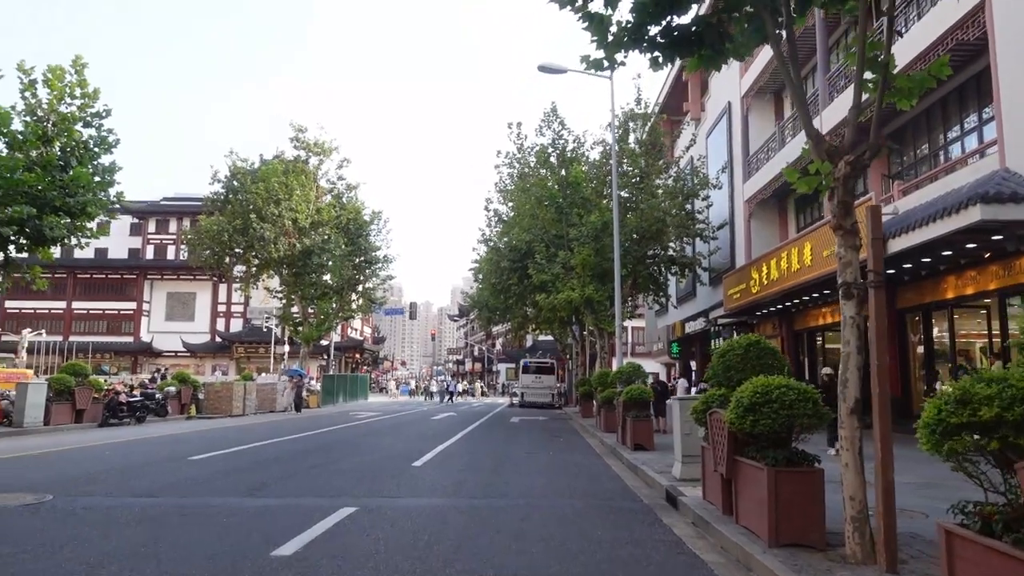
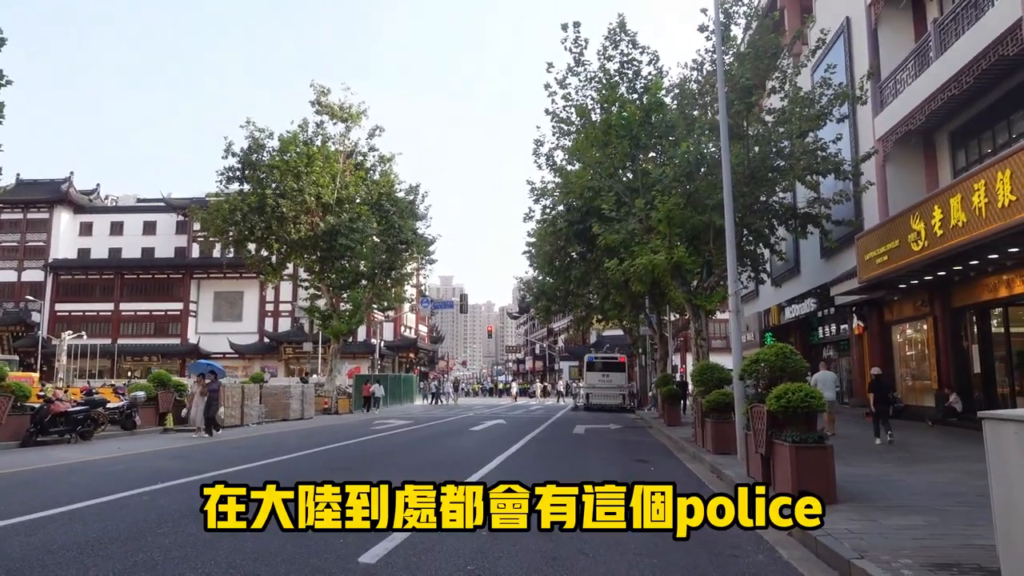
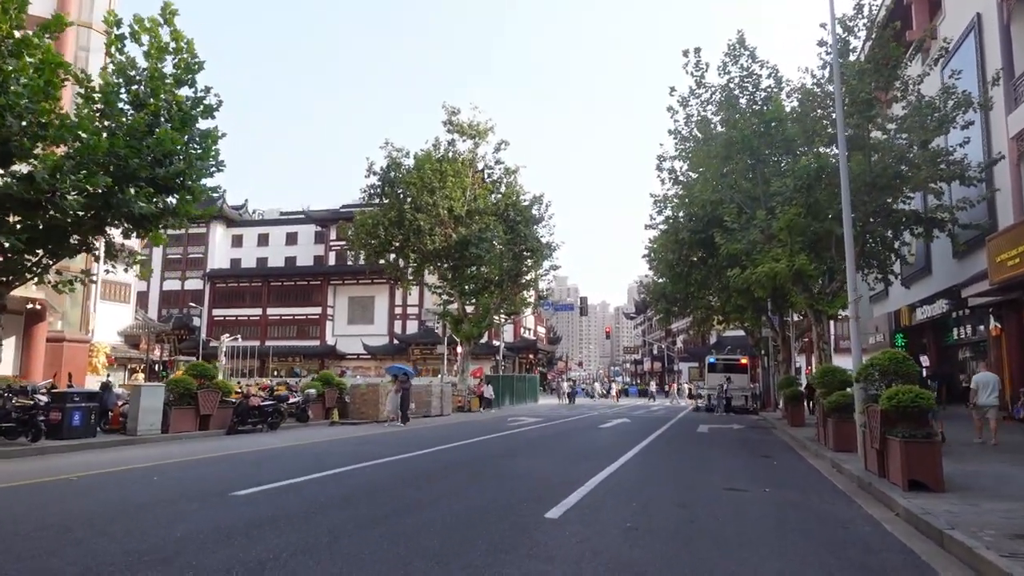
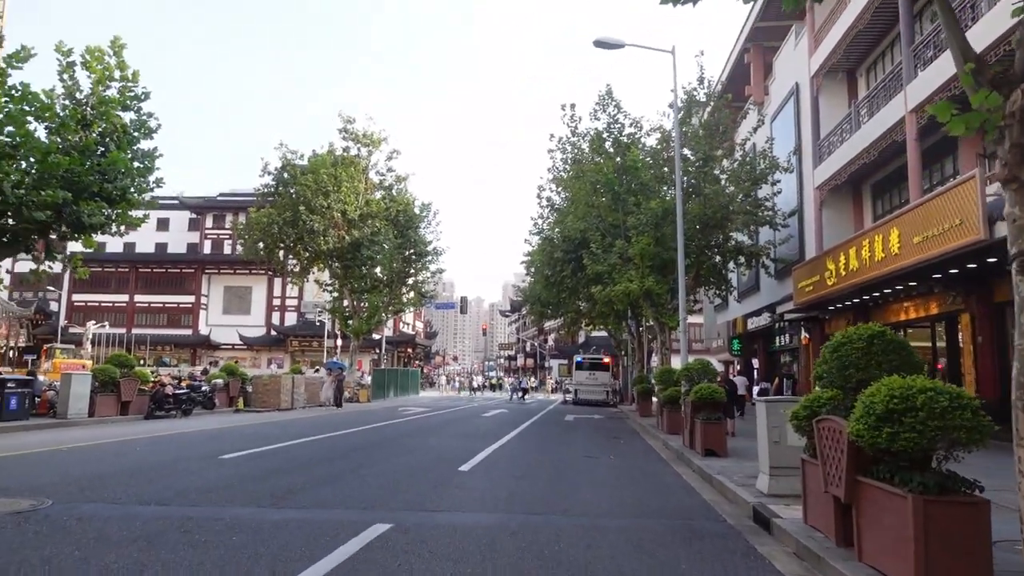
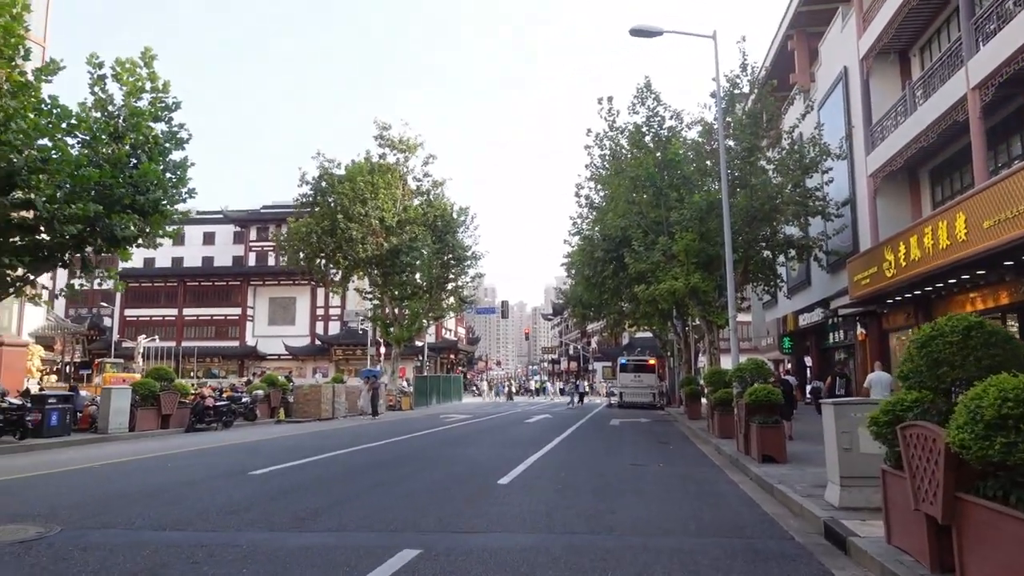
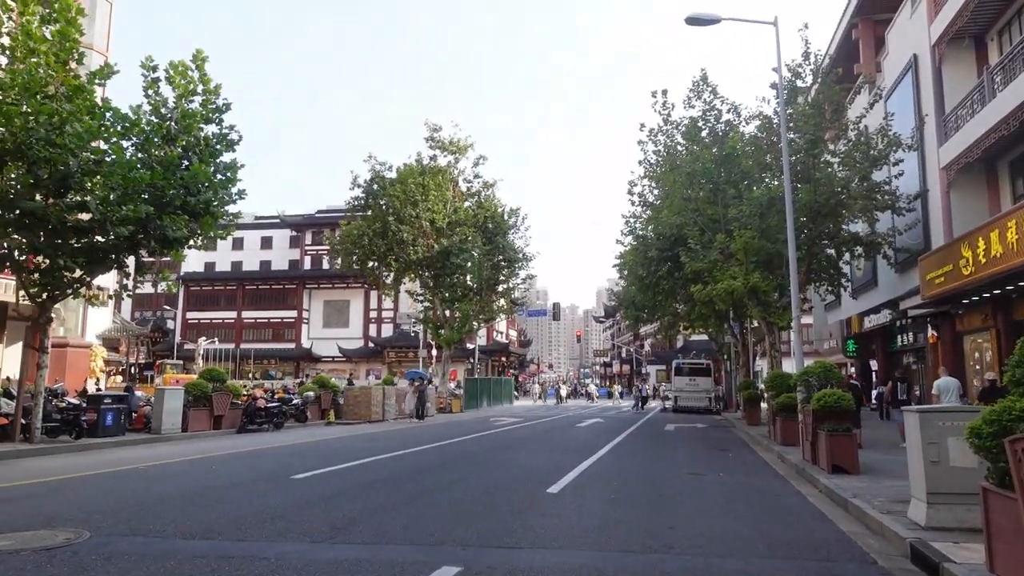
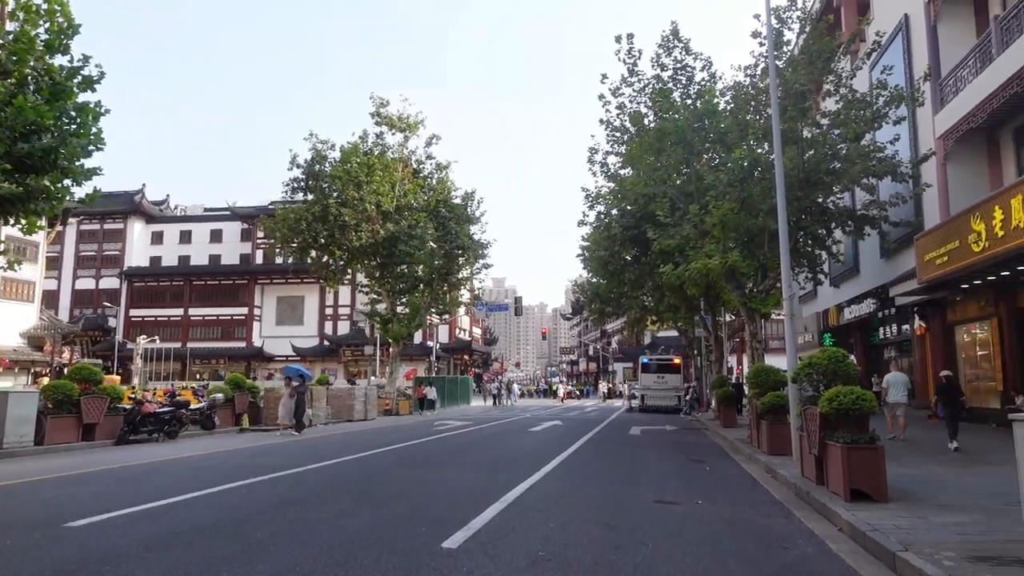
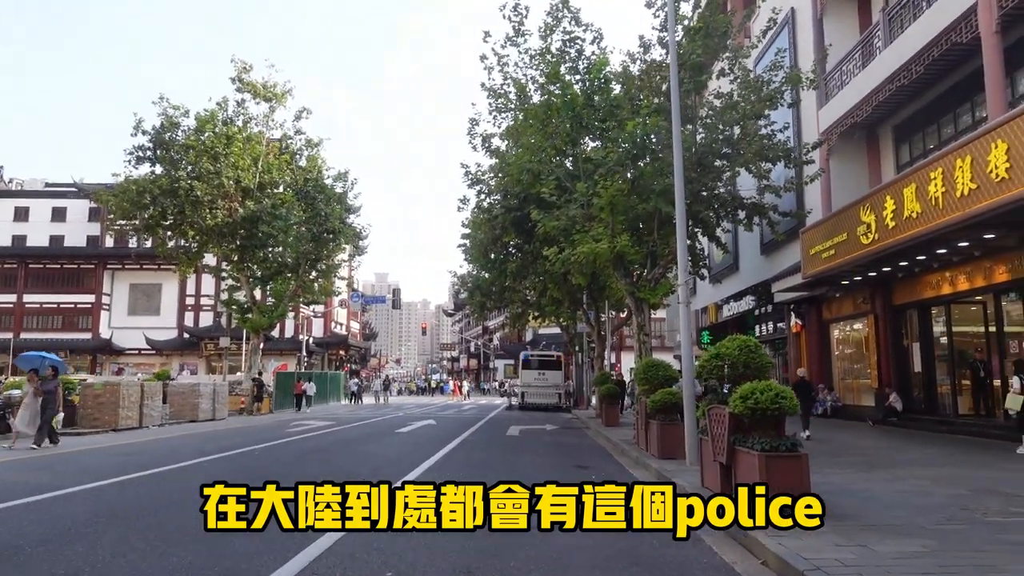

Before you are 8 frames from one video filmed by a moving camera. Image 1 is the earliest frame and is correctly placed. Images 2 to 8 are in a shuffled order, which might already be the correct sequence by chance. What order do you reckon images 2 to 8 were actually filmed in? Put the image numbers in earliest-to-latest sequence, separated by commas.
4, 5, 6, 3, 7, 2, 8
